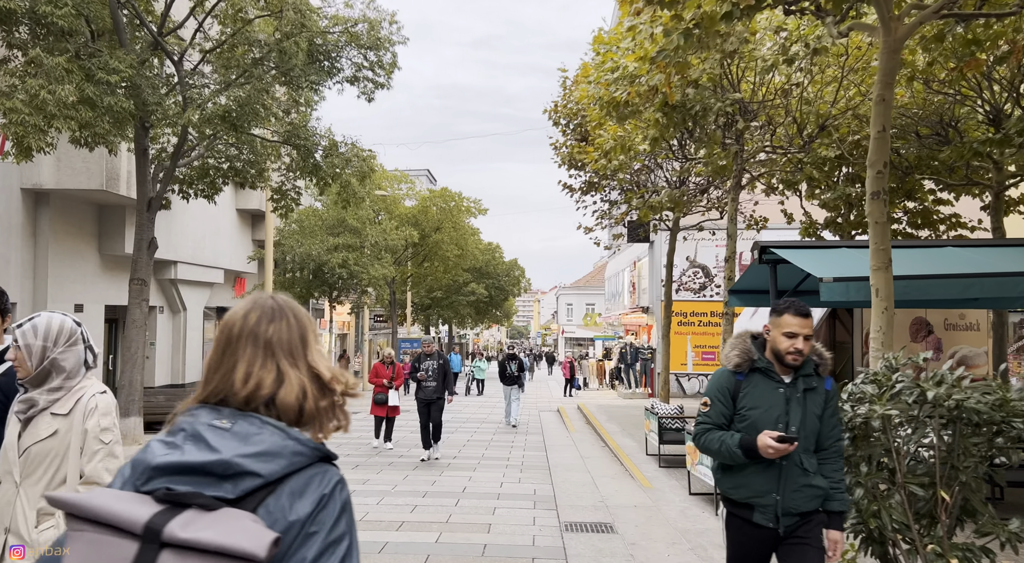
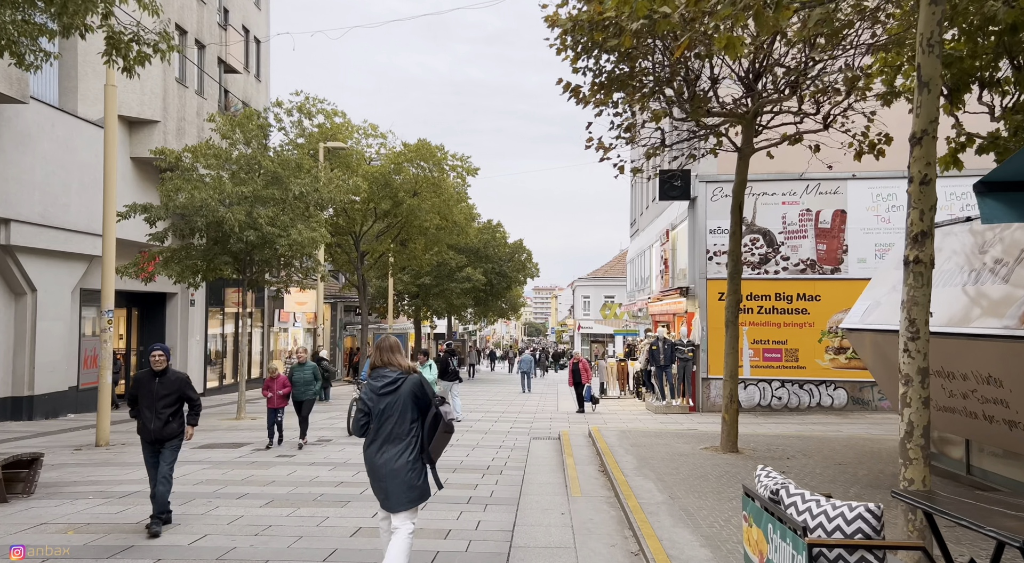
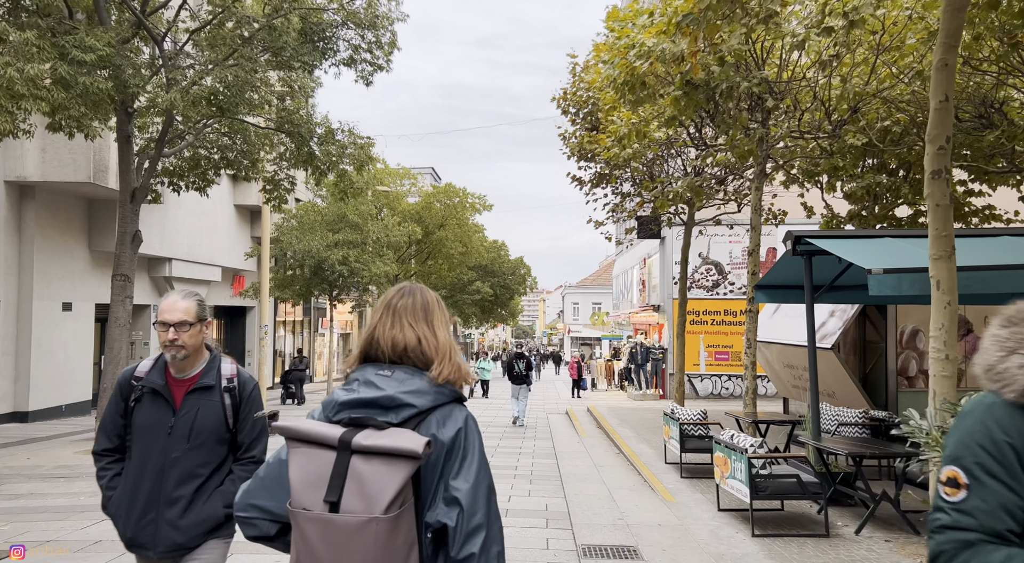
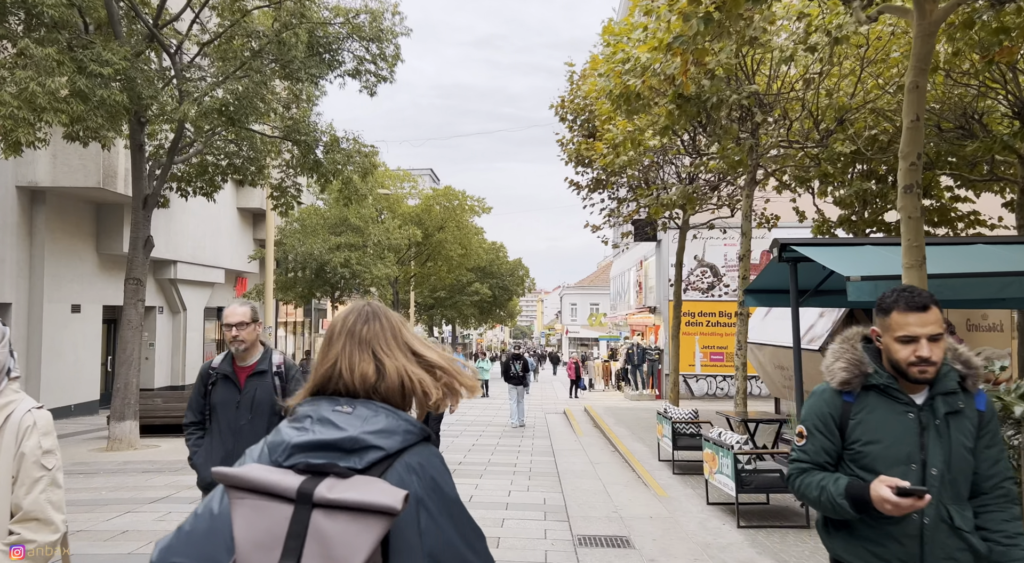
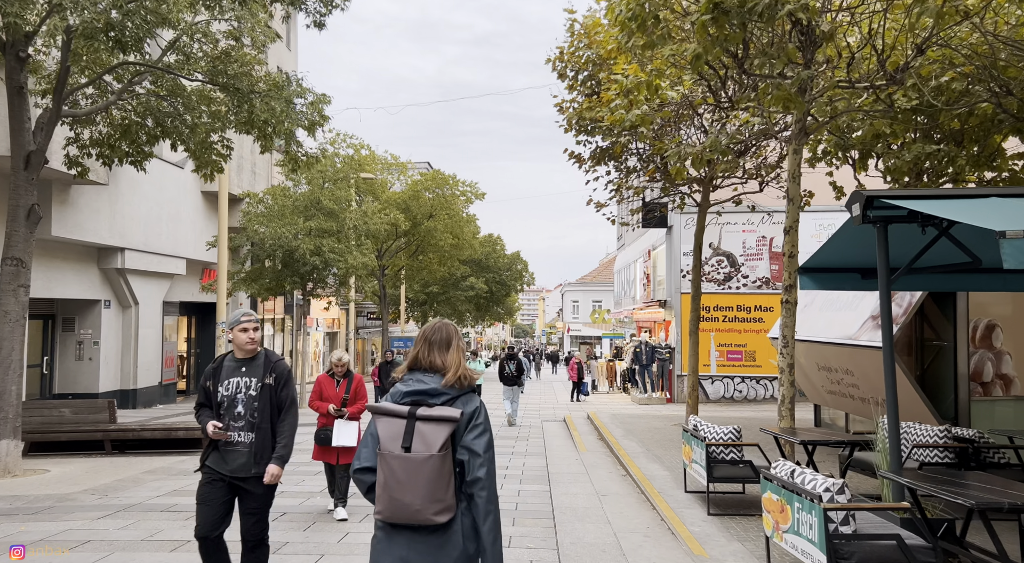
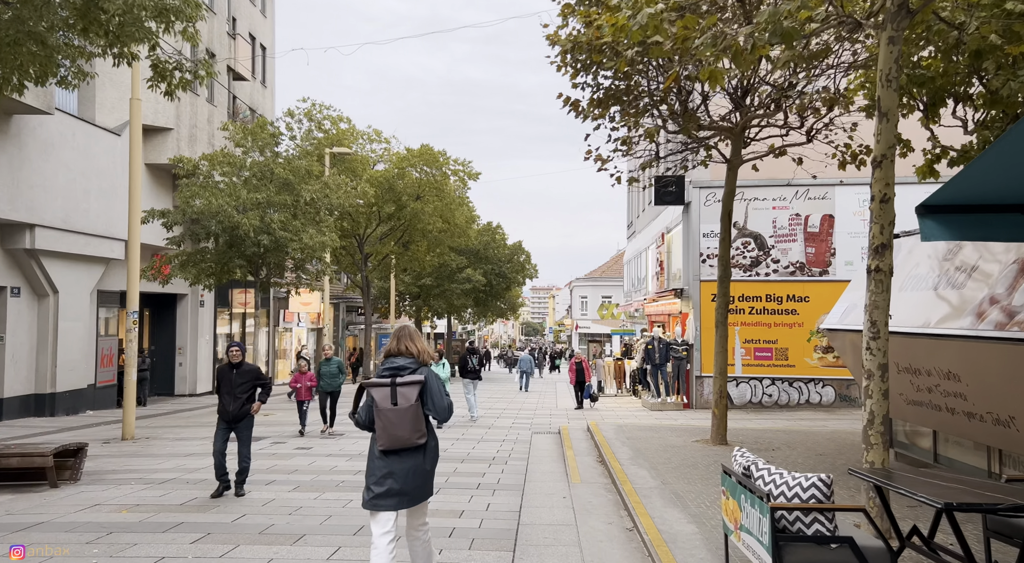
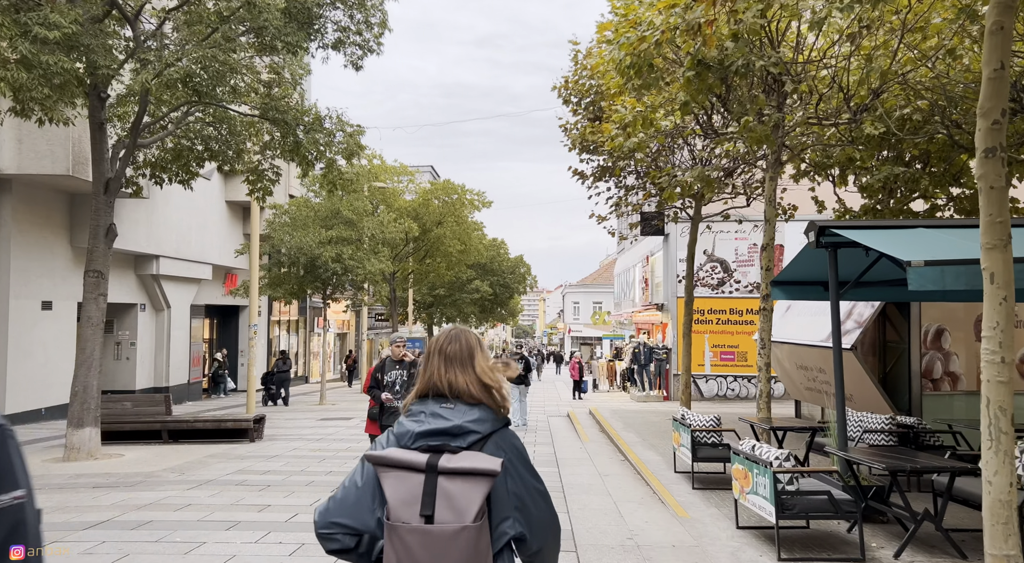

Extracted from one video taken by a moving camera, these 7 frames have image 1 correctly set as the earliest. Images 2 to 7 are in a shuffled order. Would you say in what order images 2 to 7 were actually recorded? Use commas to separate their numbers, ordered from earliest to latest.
4, 3, 7, 5, 6, 2
